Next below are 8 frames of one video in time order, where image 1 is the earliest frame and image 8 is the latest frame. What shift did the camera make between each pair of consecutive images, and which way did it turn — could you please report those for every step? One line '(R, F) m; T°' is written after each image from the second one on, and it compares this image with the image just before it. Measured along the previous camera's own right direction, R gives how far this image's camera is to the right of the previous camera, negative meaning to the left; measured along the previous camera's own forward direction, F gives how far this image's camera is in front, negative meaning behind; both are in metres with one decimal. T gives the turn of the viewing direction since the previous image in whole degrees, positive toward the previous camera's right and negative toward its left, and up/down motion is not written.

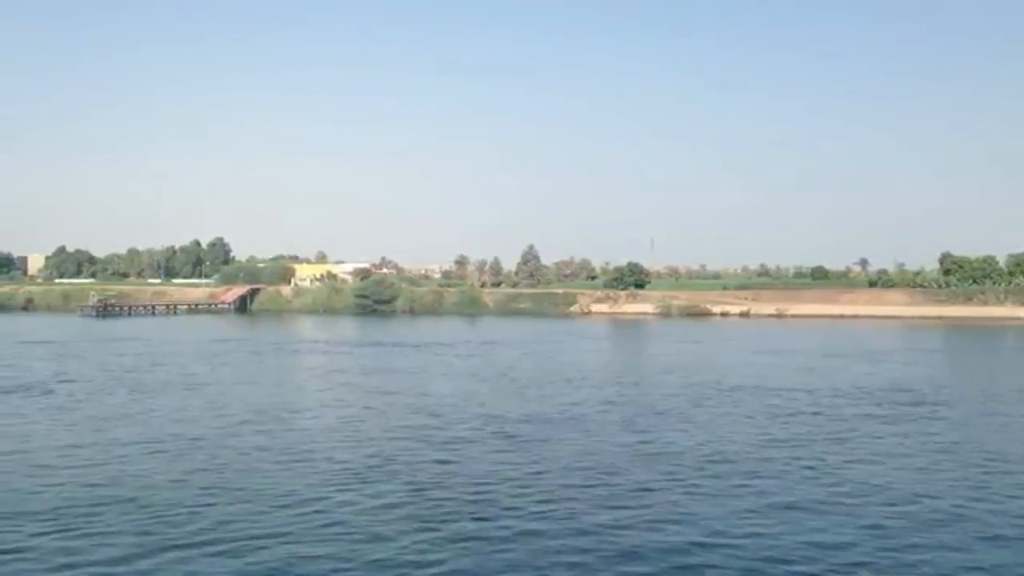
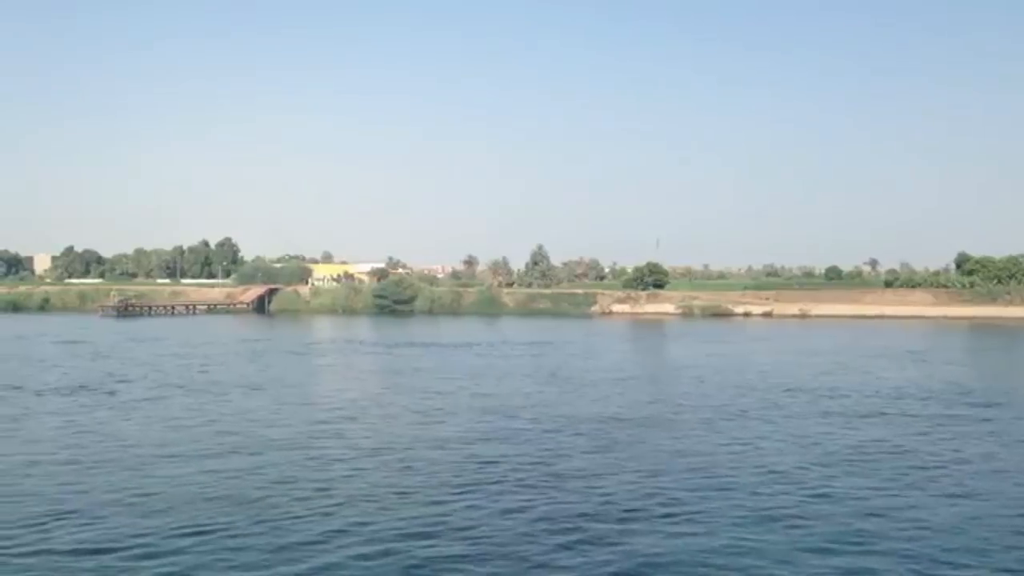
(-1.4, +0.1) m; 0°
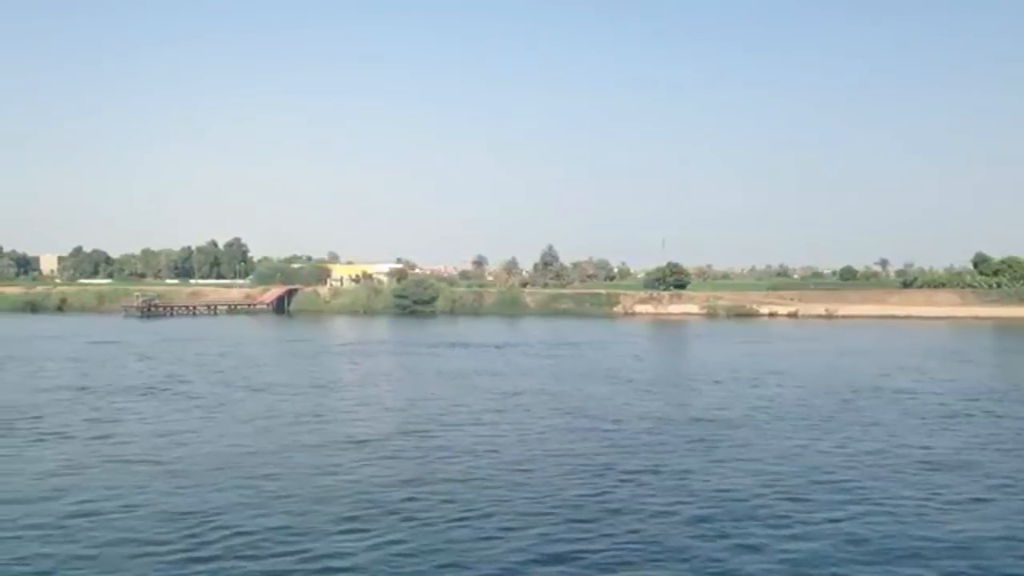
(-1.6, +0.2) m; 0°
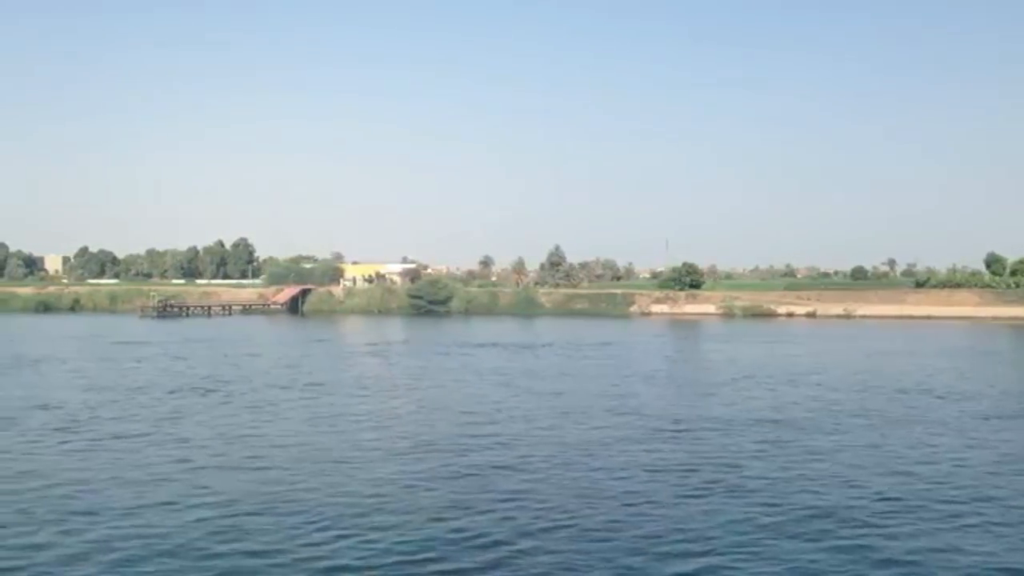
(-1.1, +0.2) m; 0°
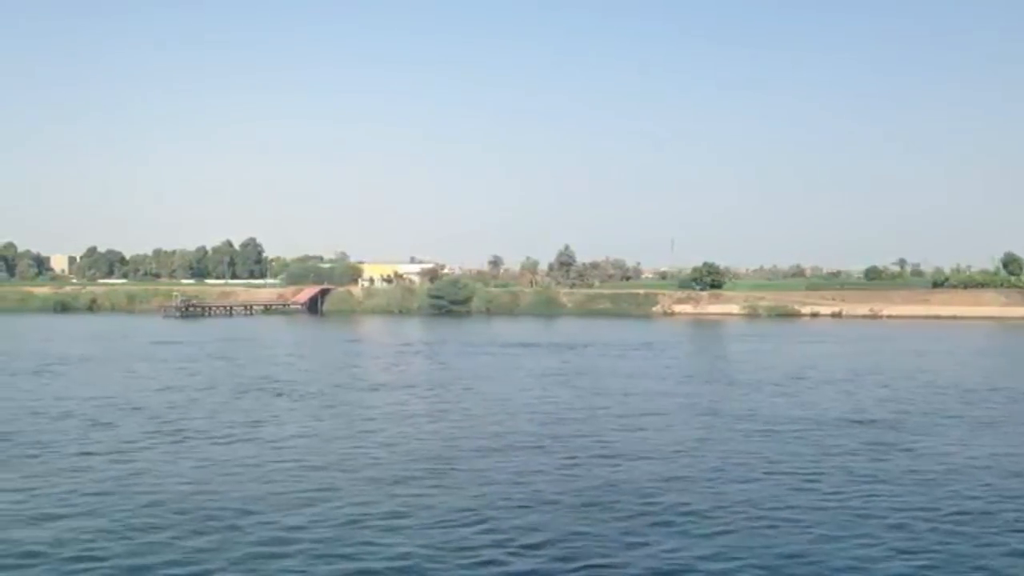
(-1.6, +0.2) m; 0°
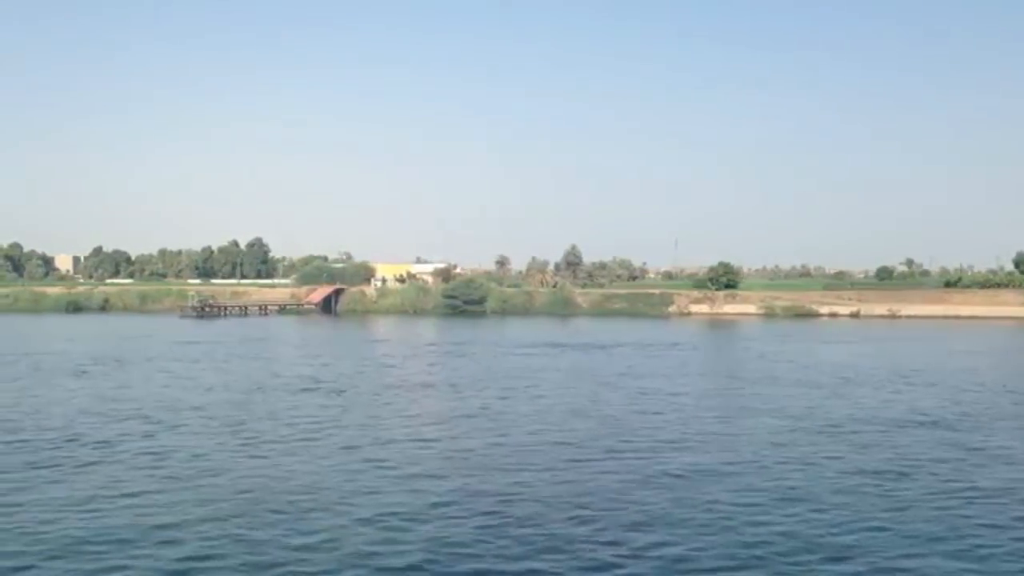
(-1.1, +0.2) m; 0°
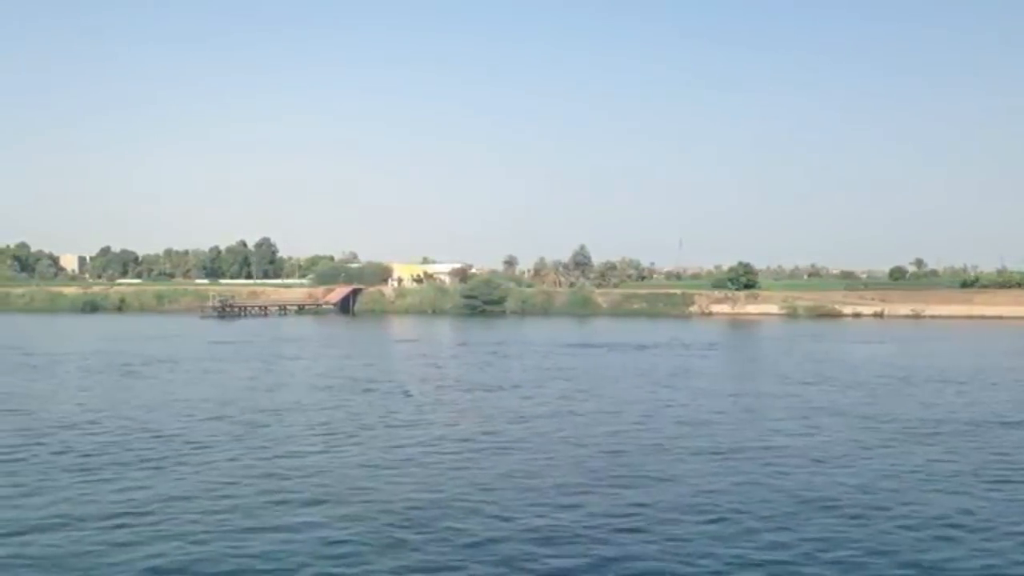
(-1.5, +0.2) m; 0°
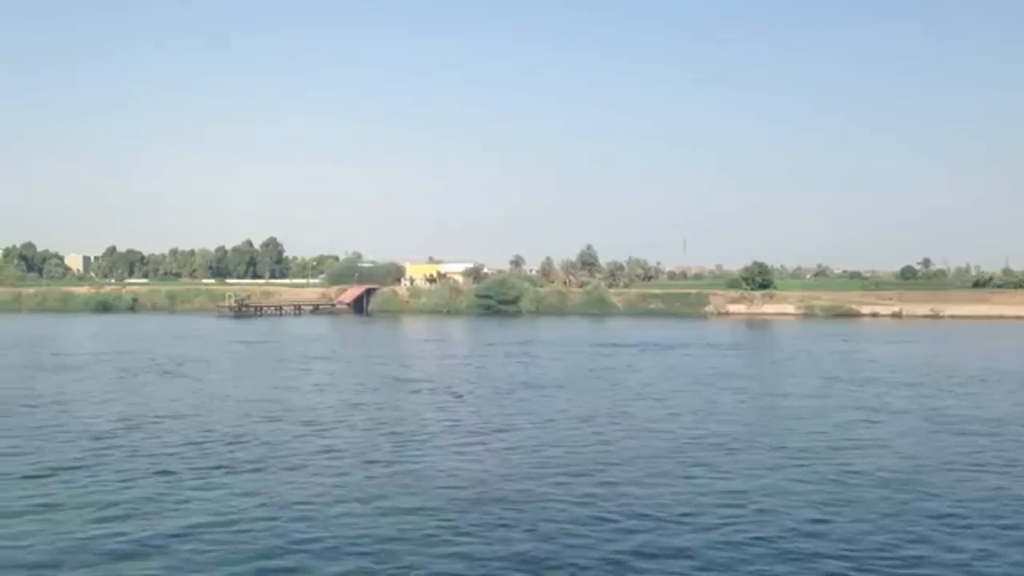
(-1.1, +0.2) m; 0°
